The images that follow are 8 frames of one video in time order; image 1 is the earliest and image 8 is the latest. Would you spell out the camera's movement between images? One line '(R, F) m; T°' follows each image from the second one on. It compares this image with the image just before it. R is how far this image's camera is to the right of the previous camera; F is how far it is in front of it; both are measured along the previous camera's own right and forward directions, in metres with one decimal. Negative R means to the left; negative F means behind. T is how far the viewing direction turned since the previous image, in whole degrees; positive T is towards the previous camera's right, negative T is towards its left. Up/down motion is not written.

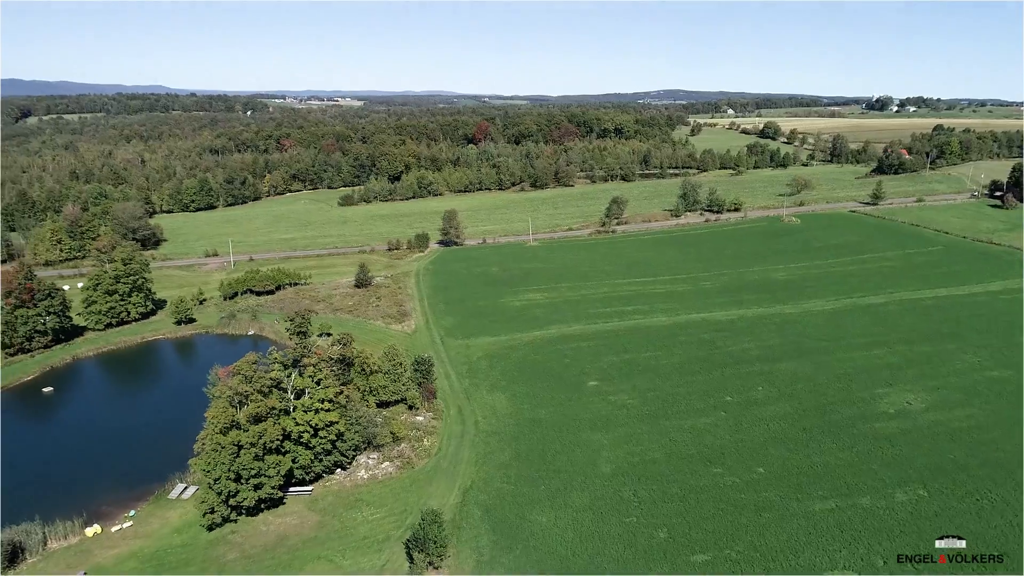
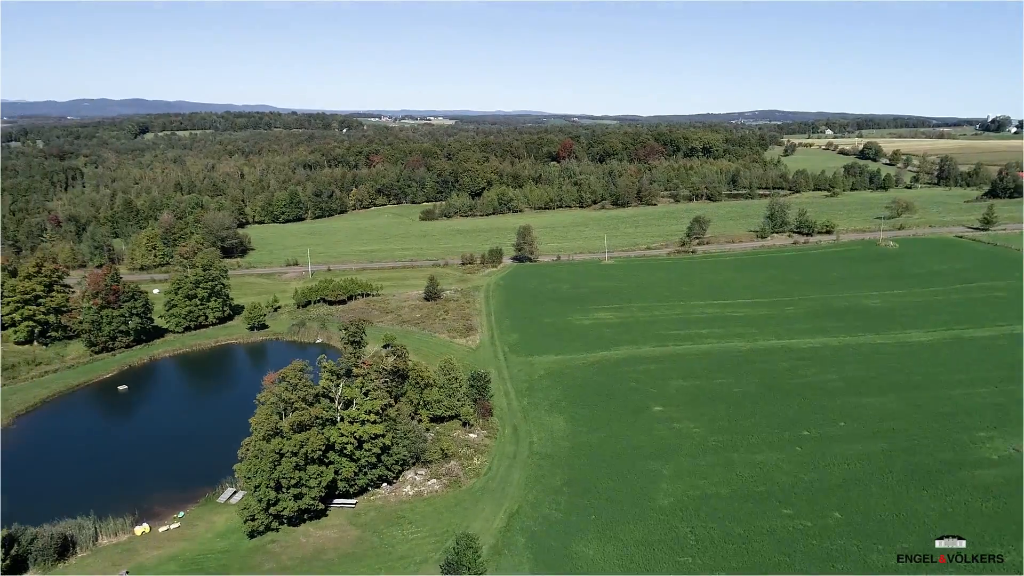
(+1.0, +1.3) m; -7°
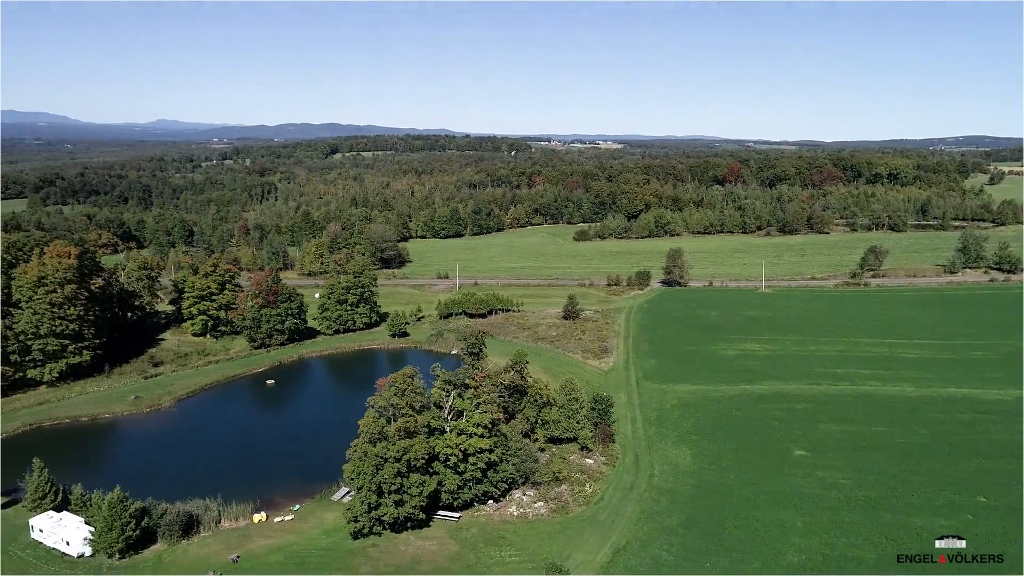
(+1.4, +1.4) m; -13°
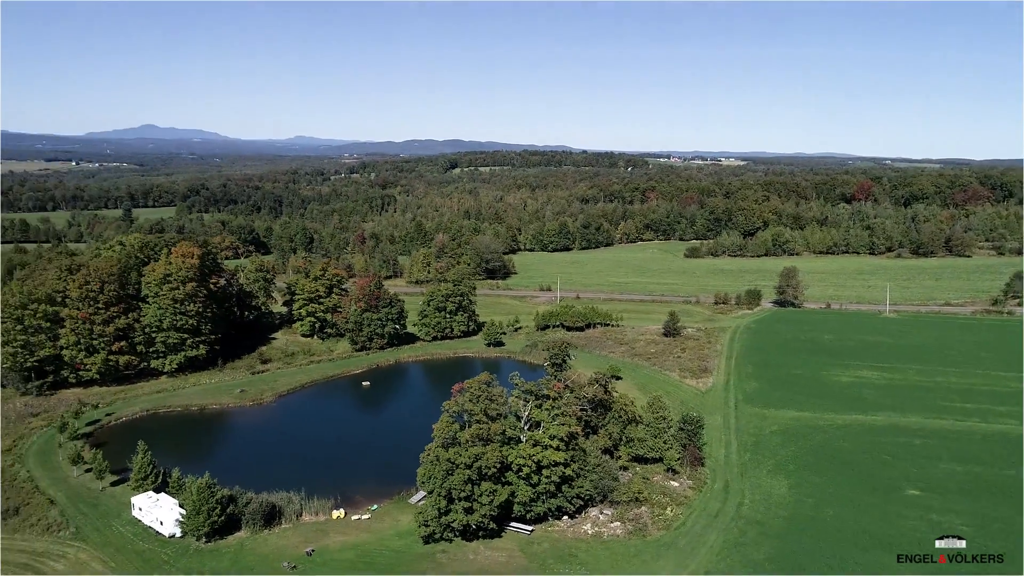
(+1.1, +0.7) m; -9°
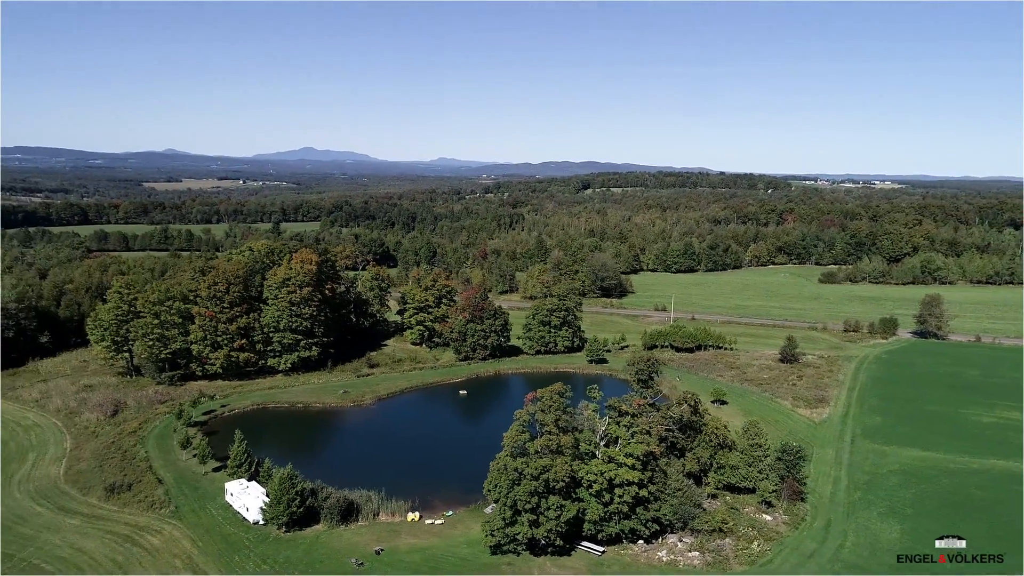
(+1.8, +0.7) m; -10°
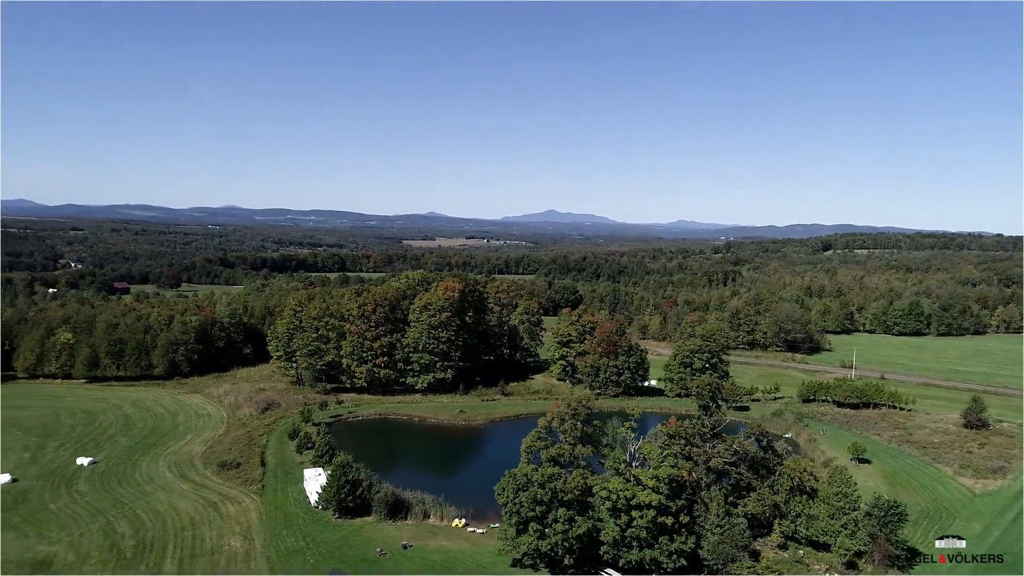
(+6.6, +1.3) m; -19°
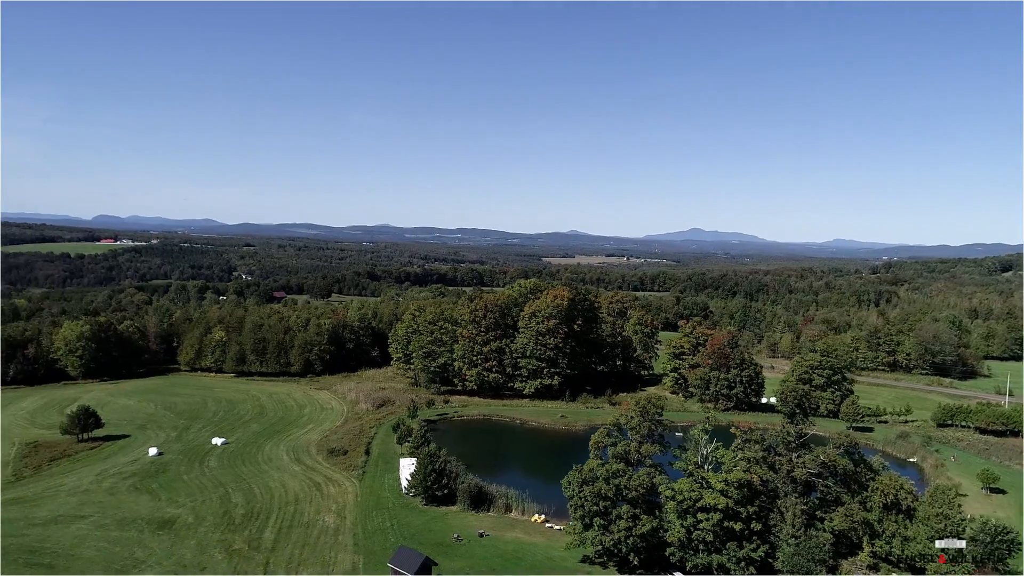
(+2.2, -0.4) m; -11°
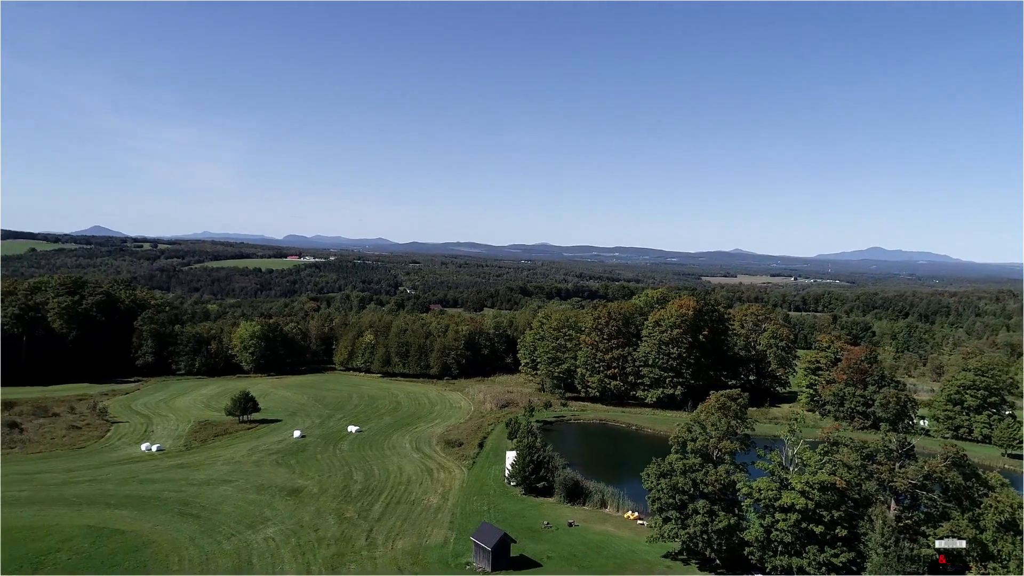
(+2.4, -0.9) m; -12°
